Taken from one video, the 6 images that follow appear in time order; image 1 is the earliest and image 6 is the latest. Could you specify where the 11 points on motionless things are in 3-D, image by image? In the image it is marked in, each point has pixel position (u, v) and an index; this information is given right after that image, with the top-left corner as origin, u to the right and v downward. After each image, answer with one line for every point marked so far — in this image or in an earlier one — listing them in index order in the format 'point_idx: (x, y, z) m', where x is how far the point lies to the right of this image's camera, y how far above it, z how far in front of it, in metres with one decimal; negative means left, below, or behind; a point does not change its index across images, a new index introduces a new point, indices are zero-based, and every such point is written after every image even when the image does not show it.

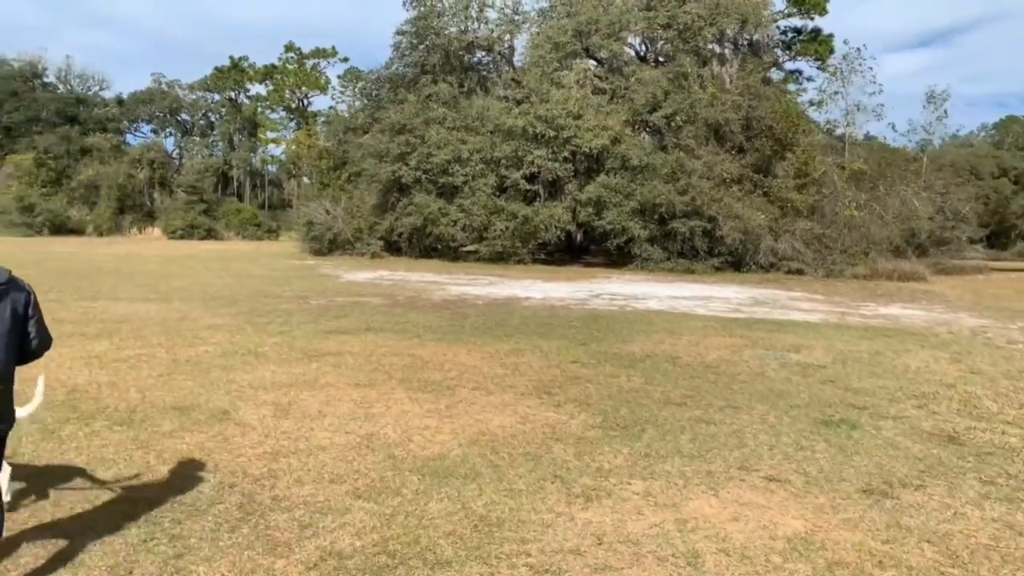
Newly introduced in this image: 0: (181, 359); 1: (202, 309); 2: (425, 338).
0: (-3.5, -0.8, +7.7) m
1: (-5.2, -0.4, +12.4) m
2: (-1.2, -0.7, +9.8) m
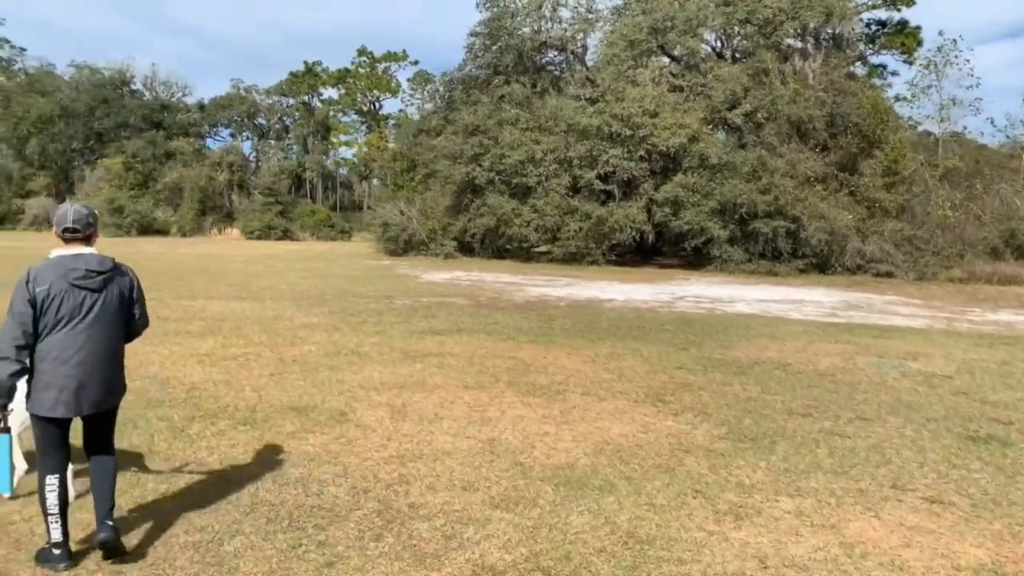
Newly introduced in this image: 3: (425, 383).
0: (-2.4, -0.8, +7.8) m
1: (-3.7, -0.4, +12.6) m
2: (+0.1, -0.7, +9.6) m
3: (-0.8, -0.9, +6.7) m
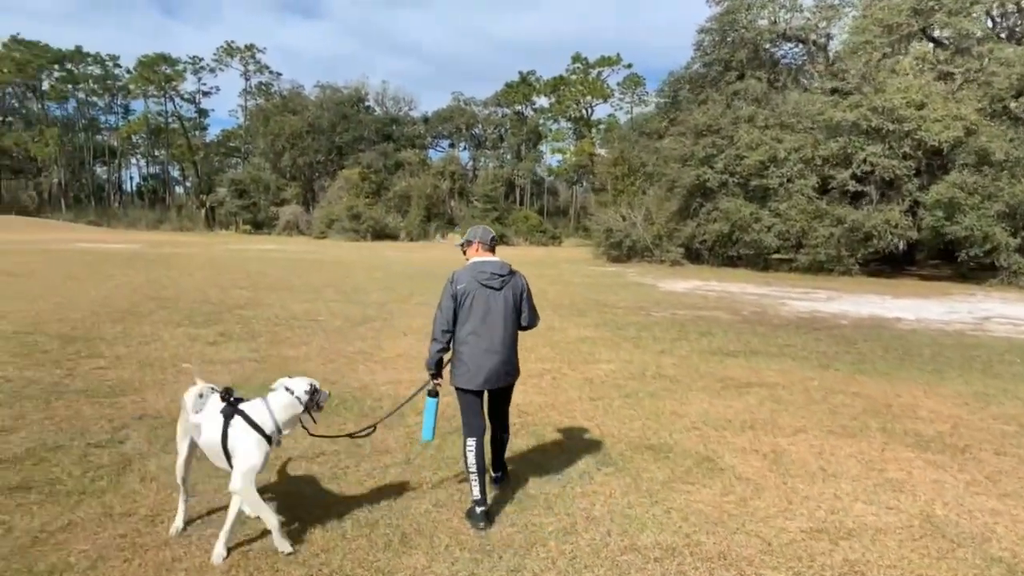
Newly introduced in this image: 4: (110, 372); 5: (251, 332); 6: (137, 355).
0: (+0.8, -0.9, +7.2) m
1: (+0.8, -0.5, +12.1) m
2: (+3.7, -0.9, +8.3) m
3: (+2.1, -1.0, +5.7) m
4: (-3.9, -0.8, +7.2) m
5: (-3.5, -0.6, +9.9) m
6: (-4.1, -0.7, +8.2) m
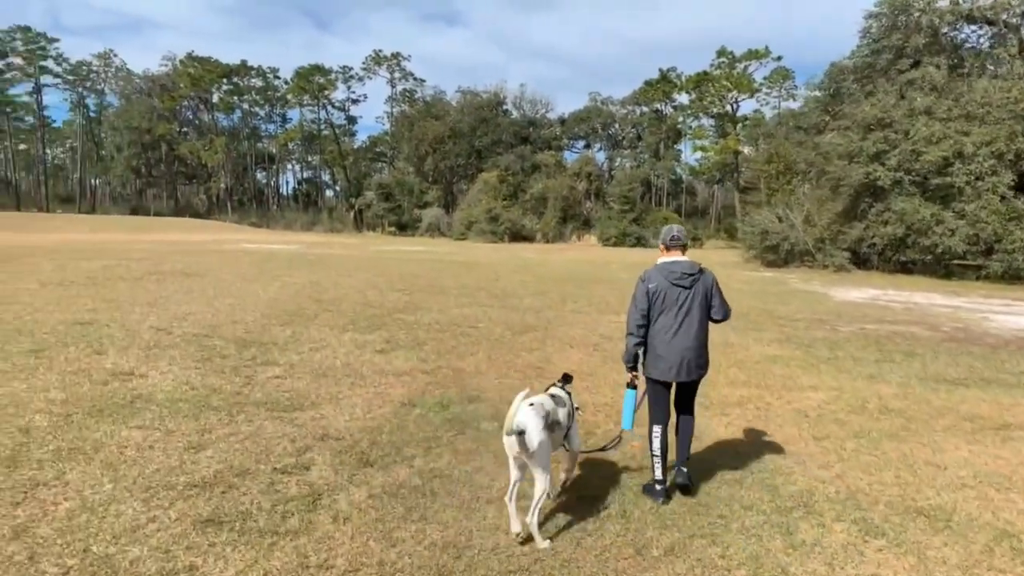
0: (+2.5, -1.1, +6.2) m
1: (+3.3, -0.7, +11.1) m
2: (+5.5, -1.1, +6.8) m
3: (+3.5, -1.2, +4.5) m
4: (-2.2, -0.9, +7.0) m
5: (-1.3, -0.7, +9.7) m
6: (-2.2, -0.8, +8.0) m
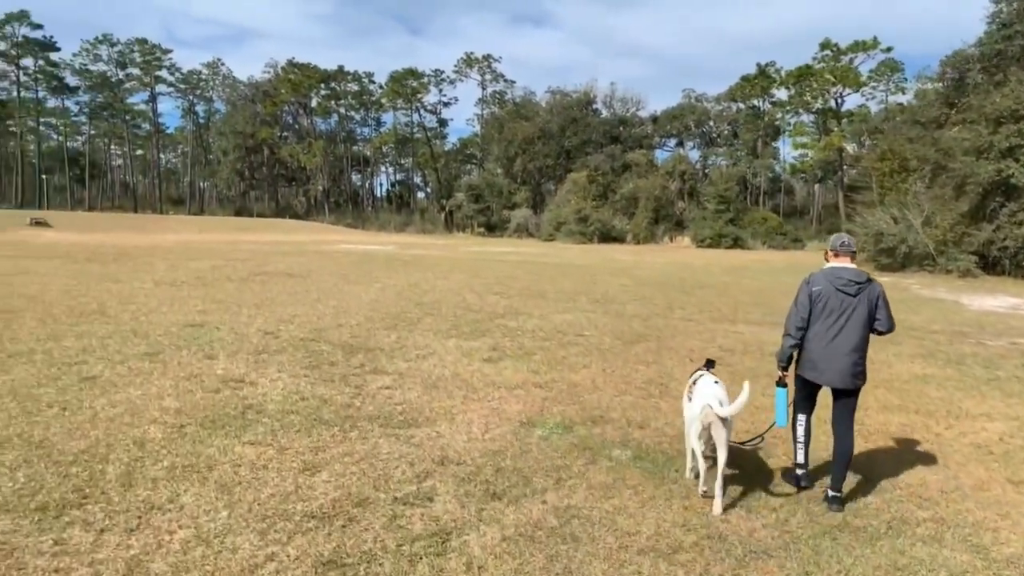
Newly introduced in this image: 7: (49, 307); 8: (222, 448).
0: (+3.5, -1.2, +5.3) m
1: (+4.9, -0.8, +10.1) m
2: (+6.5, -1.2, +5.6) m
3: (+4.2, -1.3, +3.6) m
4: (-1.1, -1.0, +6.7) m
5: (+0.2, -0.8, +9.2) m
6: (-1.0, -0.9, +7.7) m
7: (-7.4, -0.3, +11.8) m
8: (-2.0, -1.1, +5.1) m
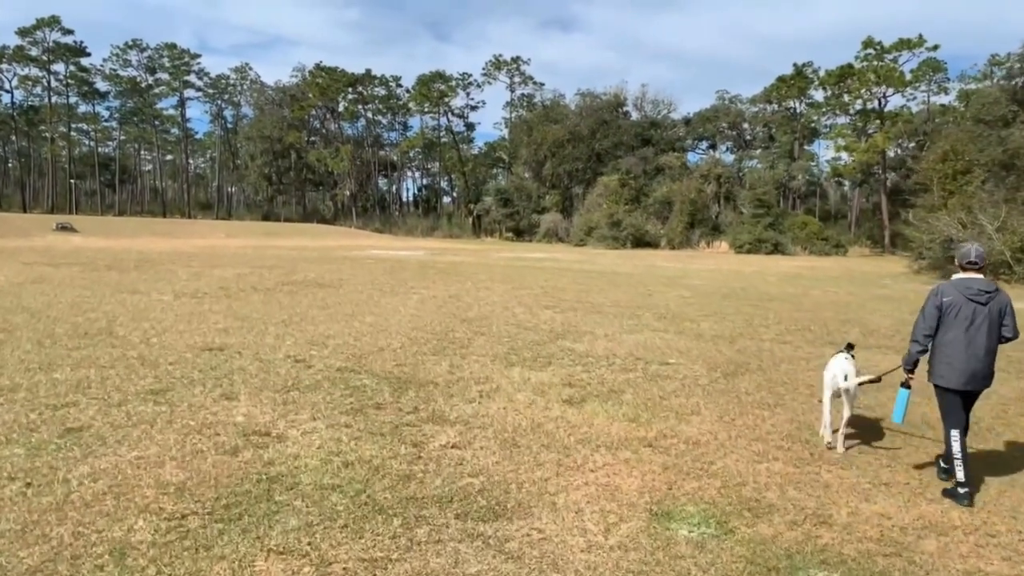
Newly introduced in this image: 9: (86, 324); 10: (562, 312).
0: (+4.2, -1.4, +3.6) m
1: (+5.7, -1.0, +8.2) m
2: (+7.2, -1.5, +3.7) m
3: (+4.9, -1.5, +1.8) m
4: (-0.3, -1.2, +5.1) m
5: (+1.0, -1.0, +7.5) m
6: (-0.2, -1.1, +6.1) m
7: (-6.5, -0.5, +10.4) m
8: (-1.3, -1.3, +3.5) m
9: (-6.1, -0.5, +10.6) m
10: (+0.9, -0.5, +13.7) m
